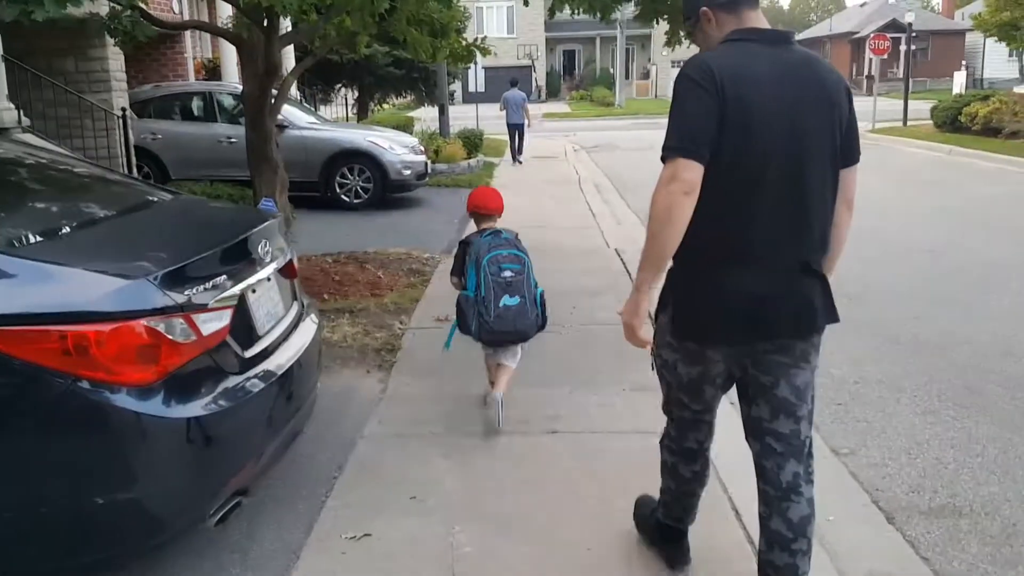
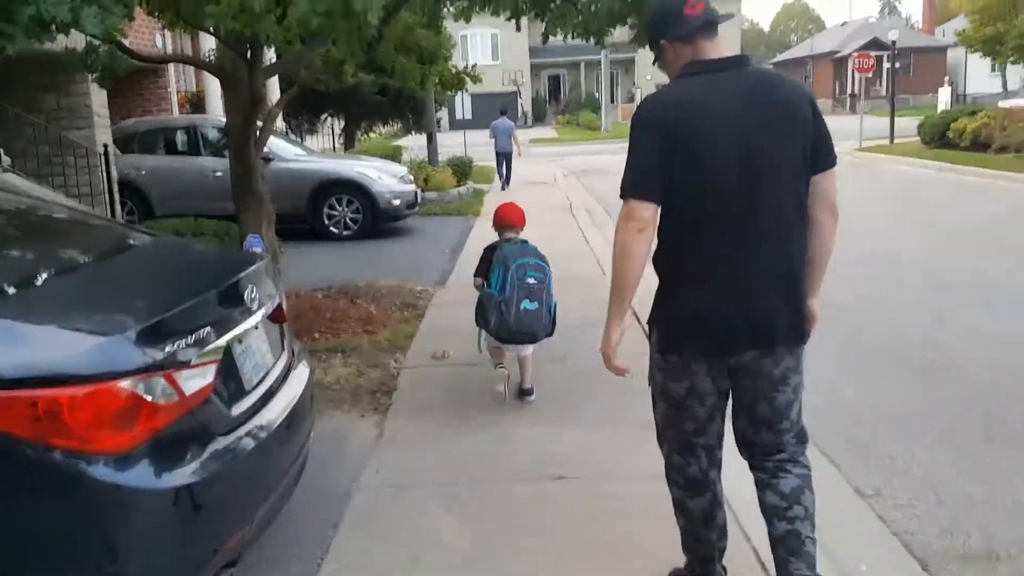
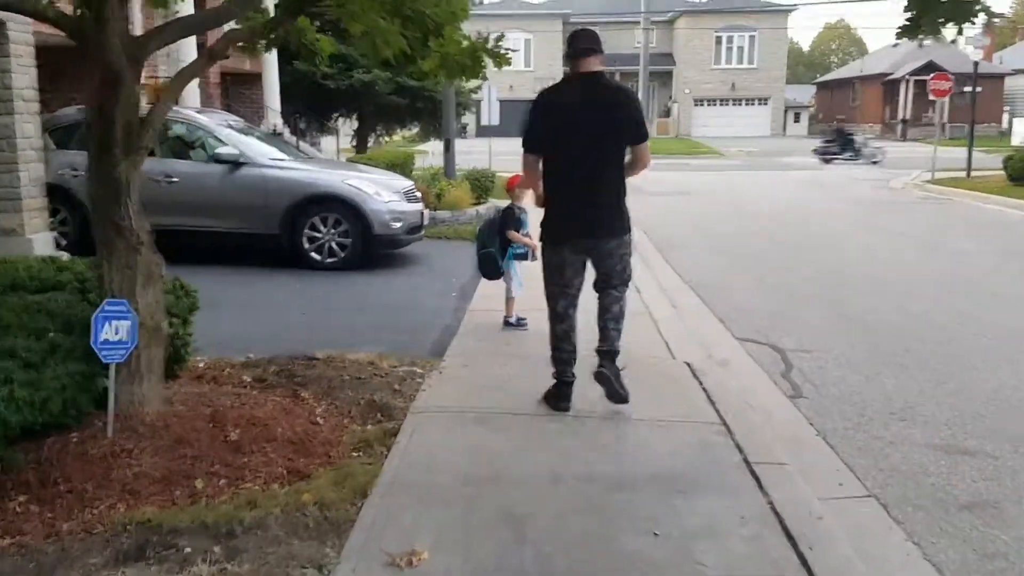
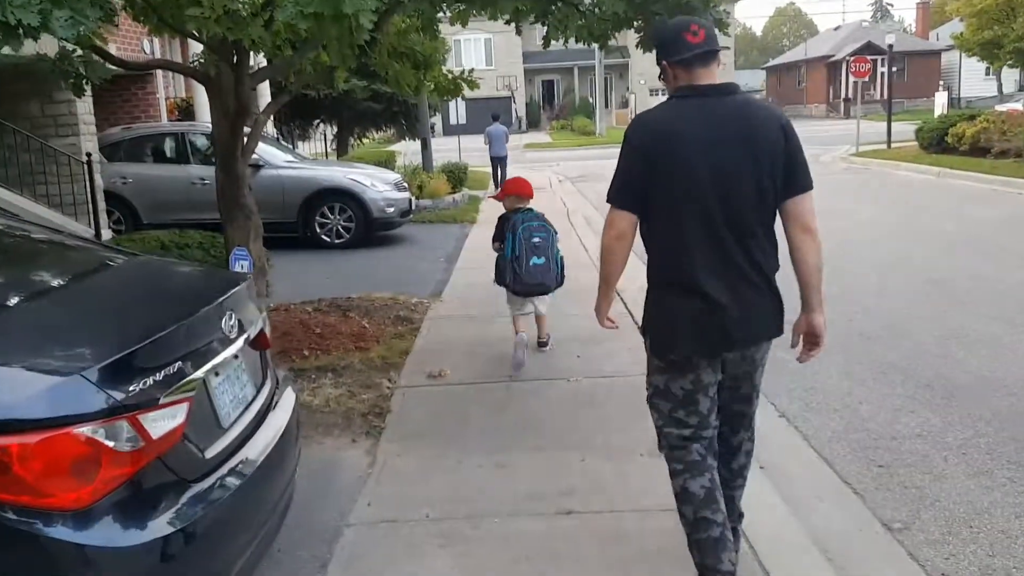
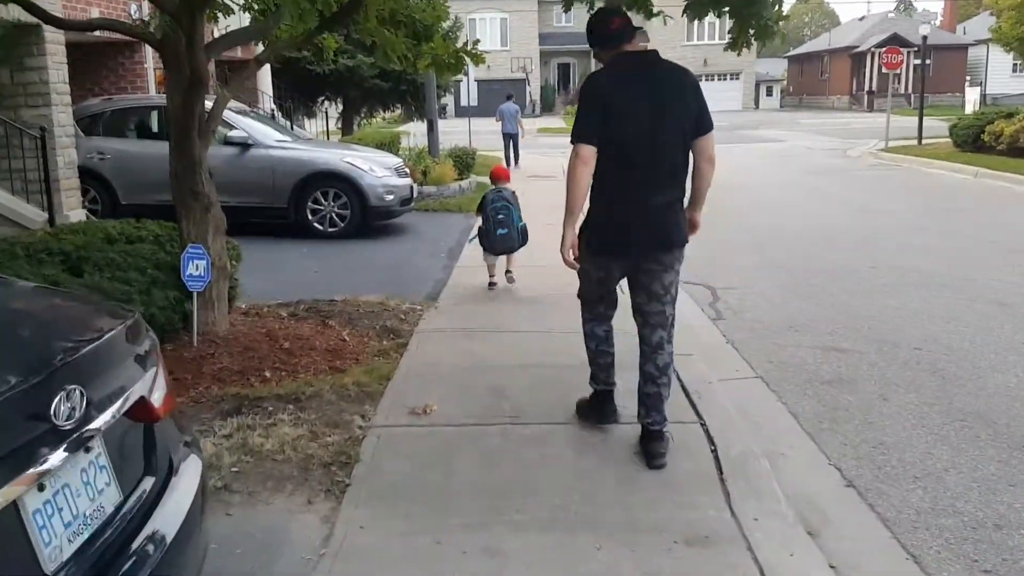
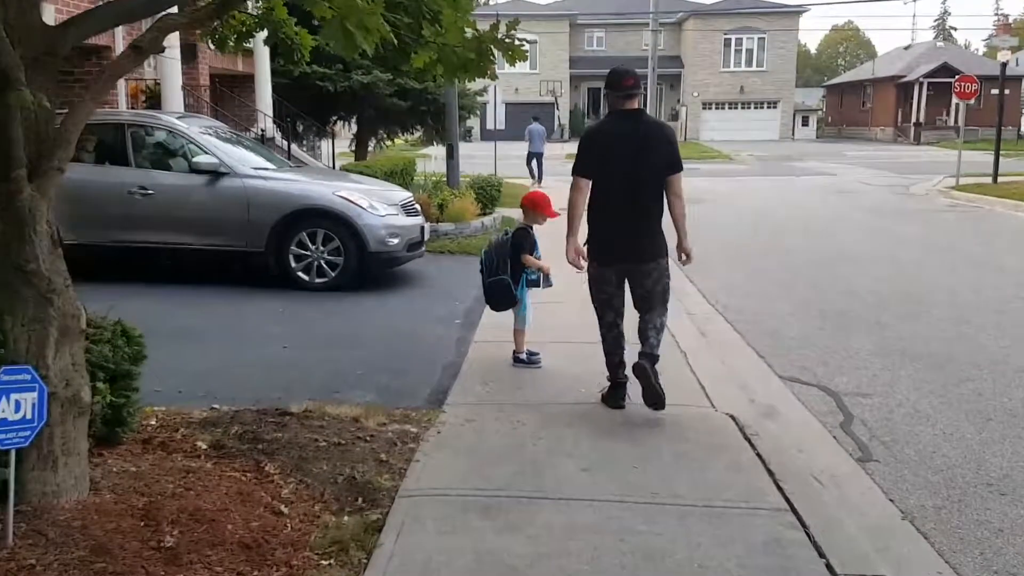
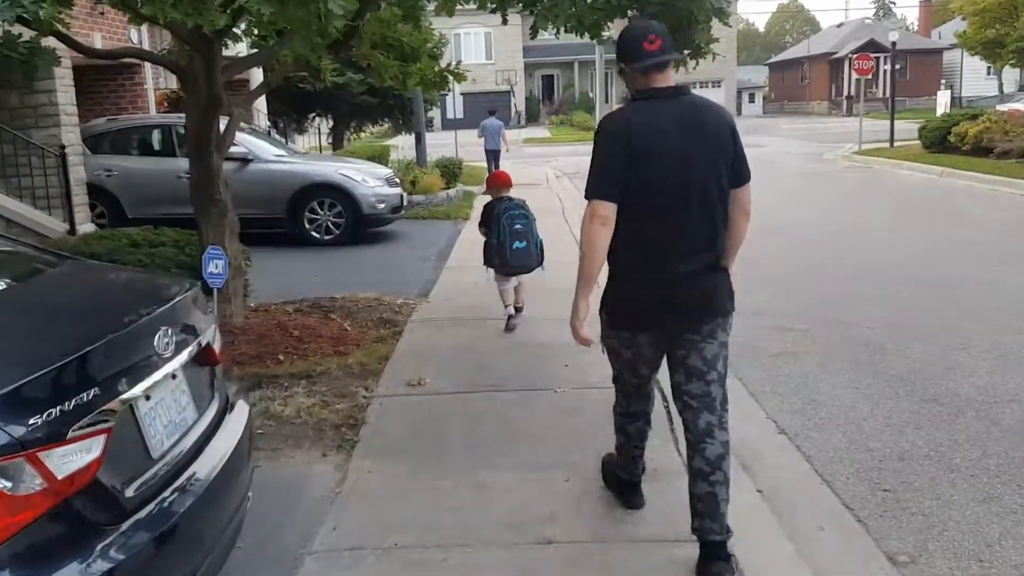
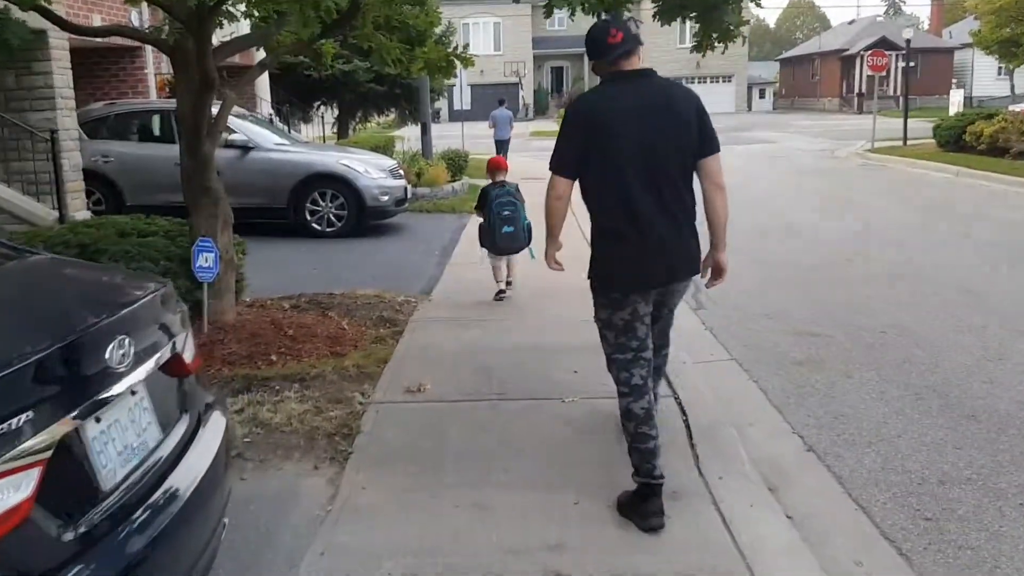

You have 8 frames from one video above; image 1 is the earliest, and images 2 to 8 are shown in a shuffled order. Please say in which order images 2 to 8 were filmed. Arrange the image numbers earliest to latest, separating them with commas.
2, 4, 7, 8, 5, 3, 6
